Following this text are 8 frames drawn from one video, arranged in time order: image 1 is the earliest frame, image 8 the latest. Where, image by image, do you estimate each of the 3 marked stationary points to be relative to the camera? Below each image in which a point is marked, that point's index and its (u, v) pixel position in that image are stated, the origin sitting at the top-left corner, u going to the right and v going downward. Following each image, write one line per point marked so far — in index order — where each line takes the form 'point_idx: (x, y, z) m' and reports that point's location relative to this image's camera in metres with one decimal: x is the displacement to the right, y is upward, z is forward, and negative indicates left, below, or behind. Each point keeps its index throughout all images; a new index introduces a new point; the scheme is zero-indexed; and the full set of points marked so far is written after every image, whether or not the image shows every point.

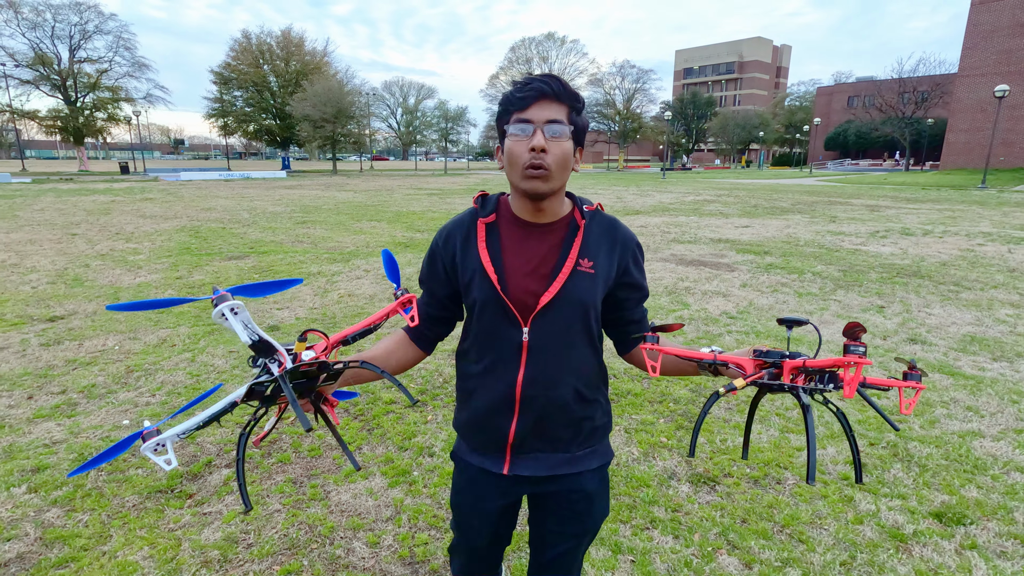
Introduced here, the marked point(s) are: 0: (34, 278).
0: (-7.2, +0.2, +8.2) m
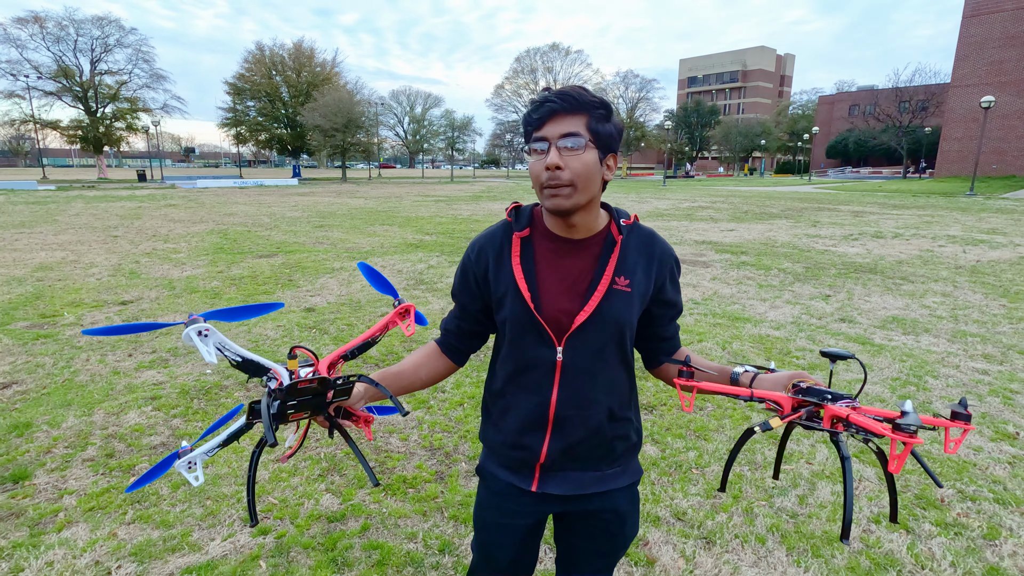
0: (-7.3, +0.3, +9.4) m
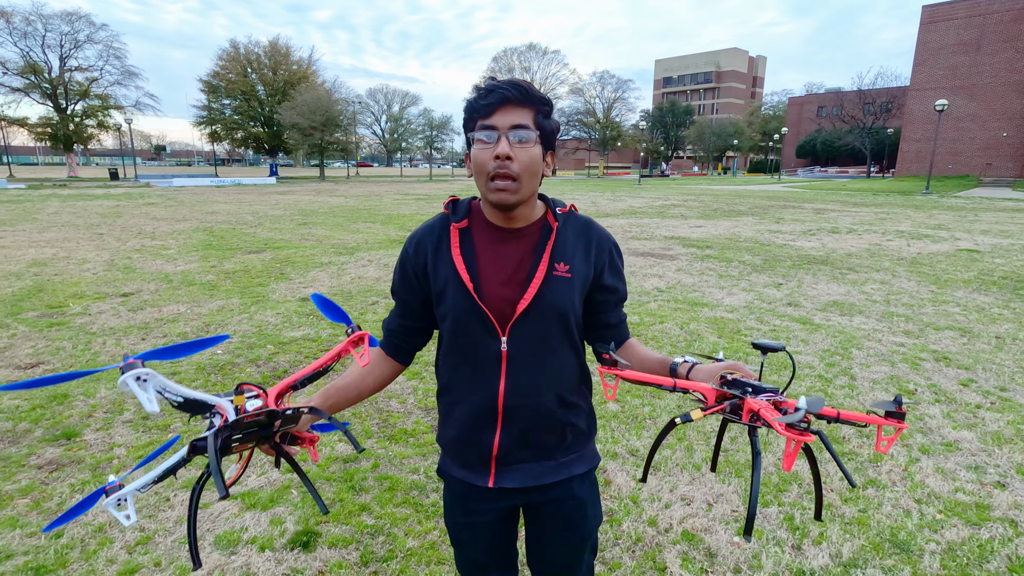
0: (-7.6, +0.4, +9.7) m
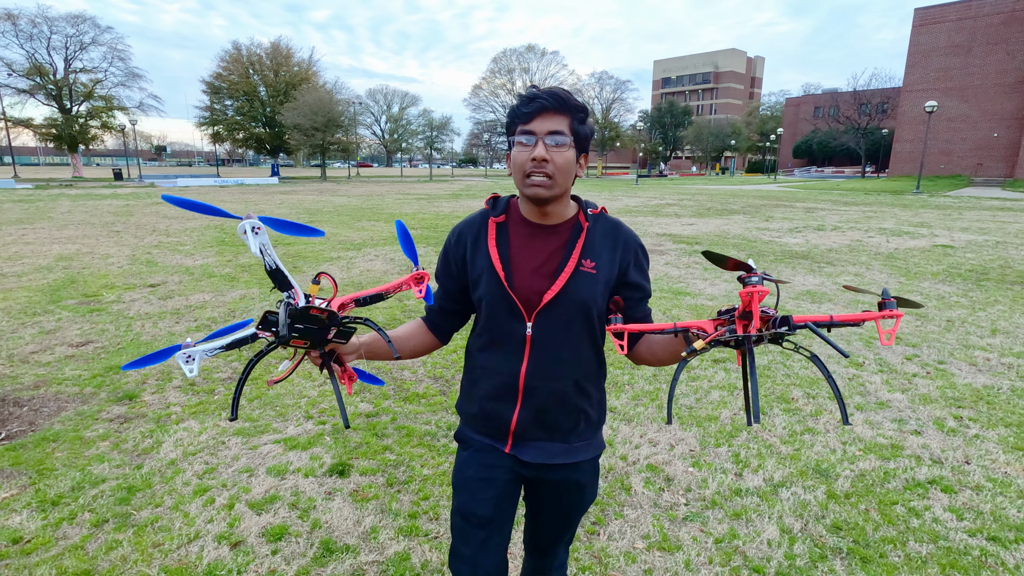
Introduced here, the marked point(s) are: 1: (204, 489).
0: (-7.6, +0.5, +10.3) m
1: (-1.8, -1.2, +3.1) m
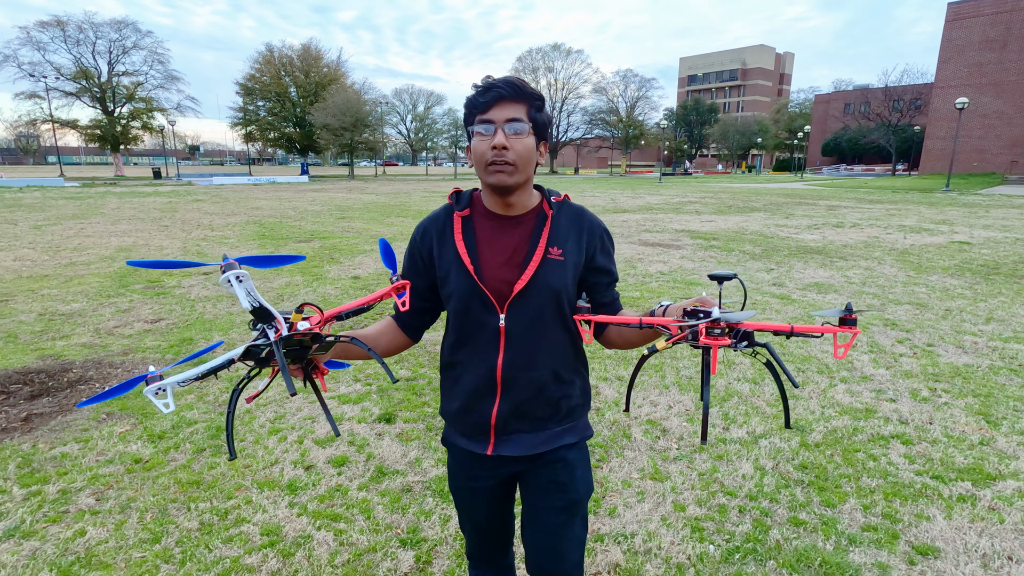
0: (-7.2, +0.8, +11.2) m
1: (-1.7, -1.0, +3.8) m
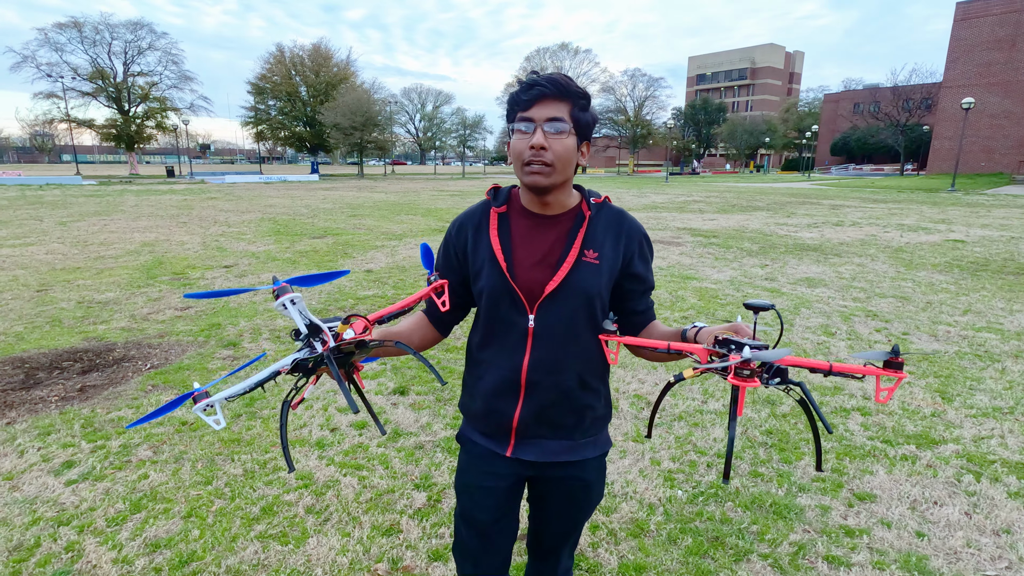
0: (-7.1, +0.9, +11.8) m
1: (-1.7, -0.9, +4.2) m
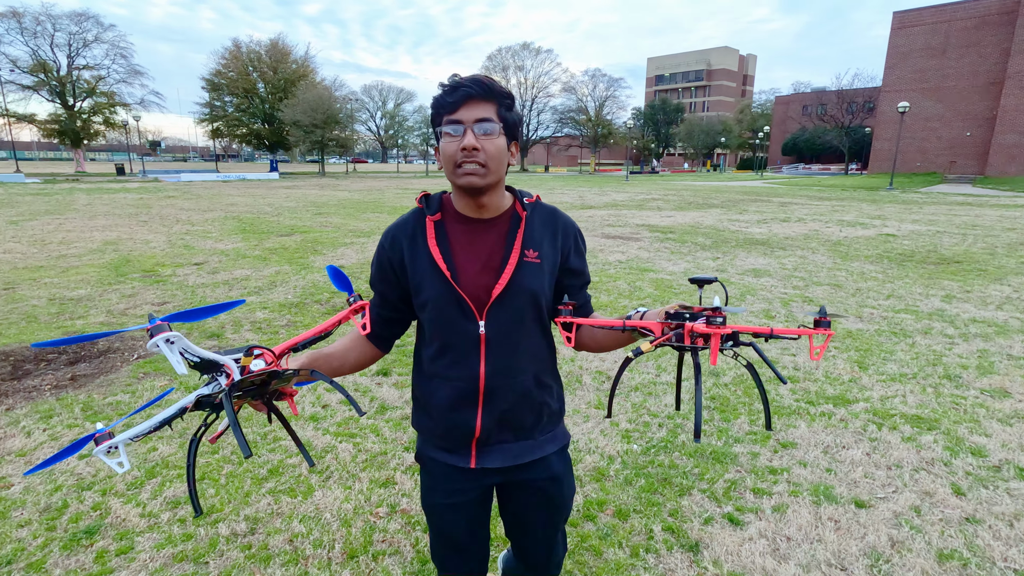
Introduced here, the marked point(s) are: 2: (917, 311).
0: (-7.8, +1.0, +11.7) m
1: (-1.9, -0.8, +4.6) m
2: (+5.2, -0.3, +6.9) m
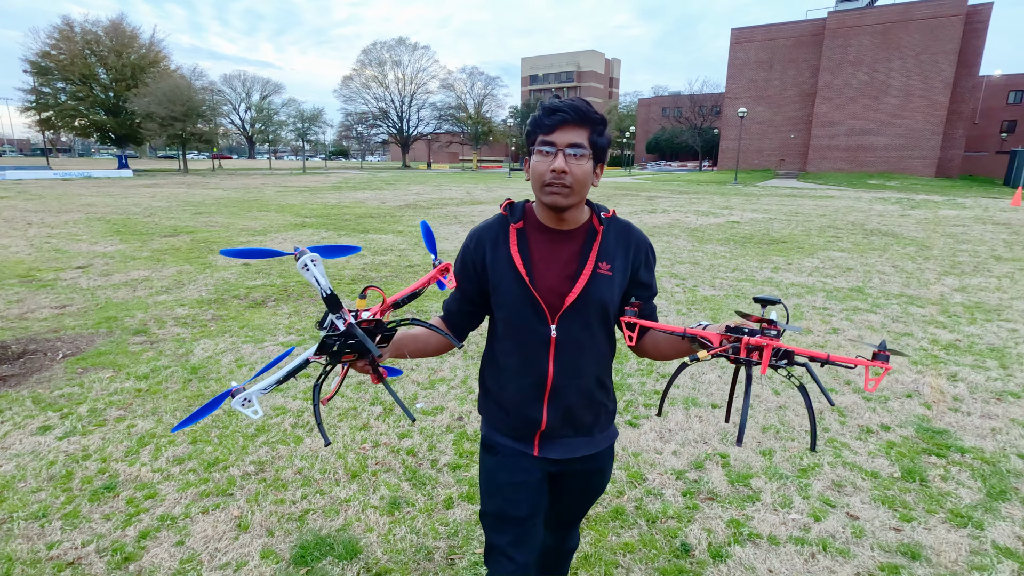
0: (-9.9, +0.8, +10.6) m
1: (-2.5, -0.7, +4.9) m
2: (+3.9, +0.1, +8.7) m
